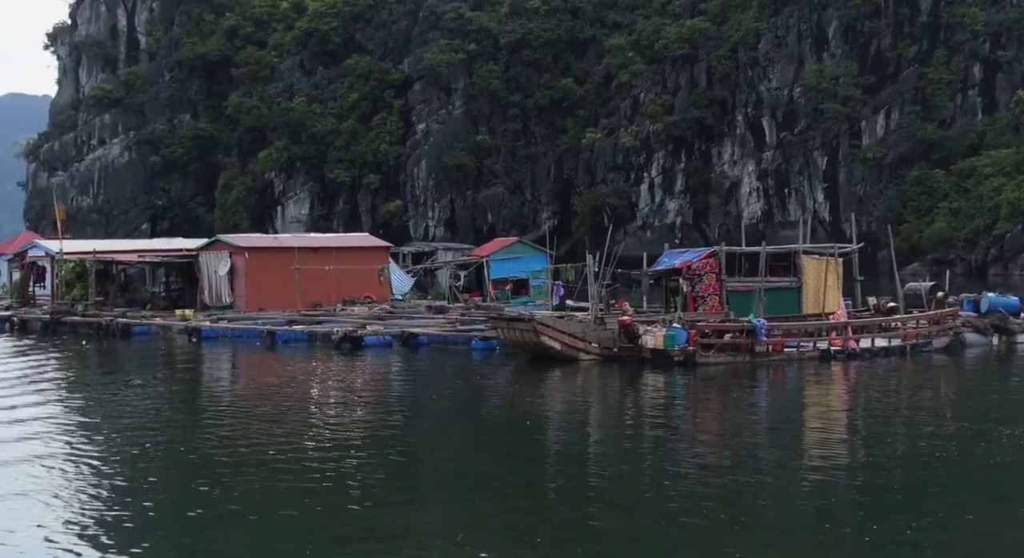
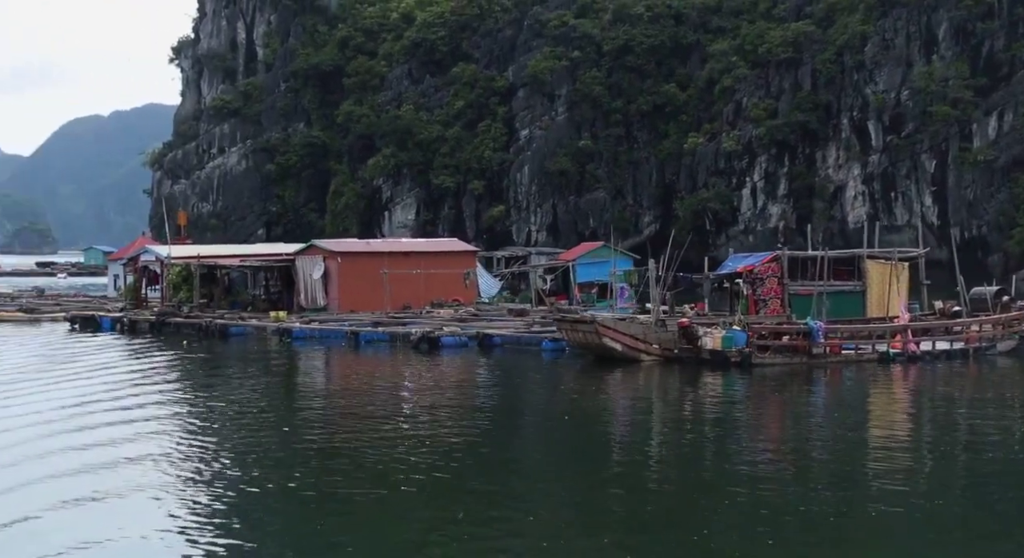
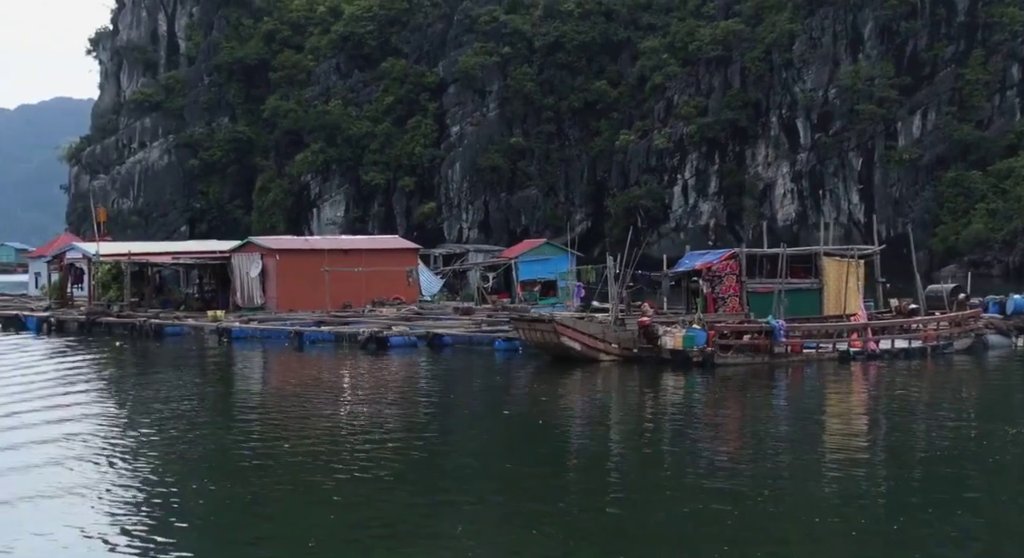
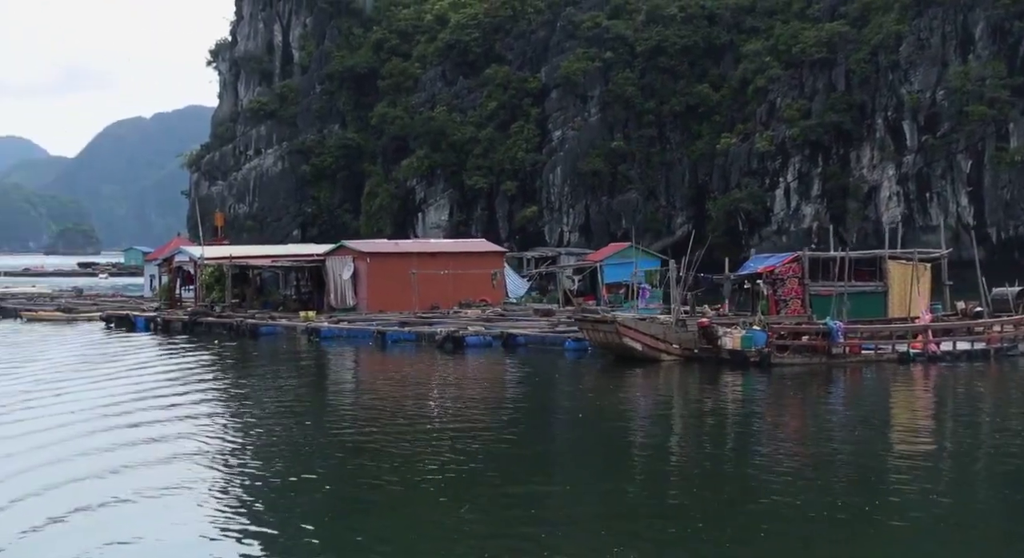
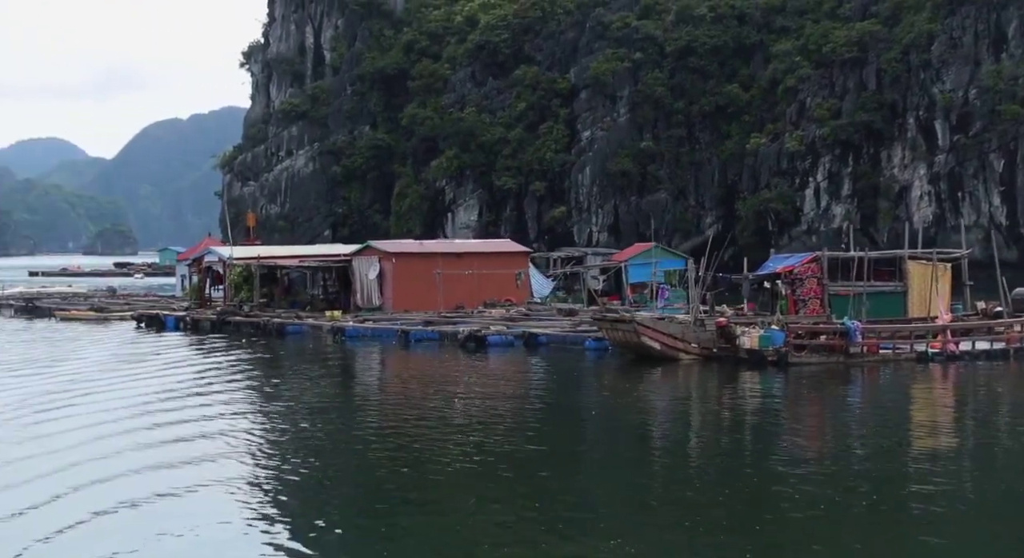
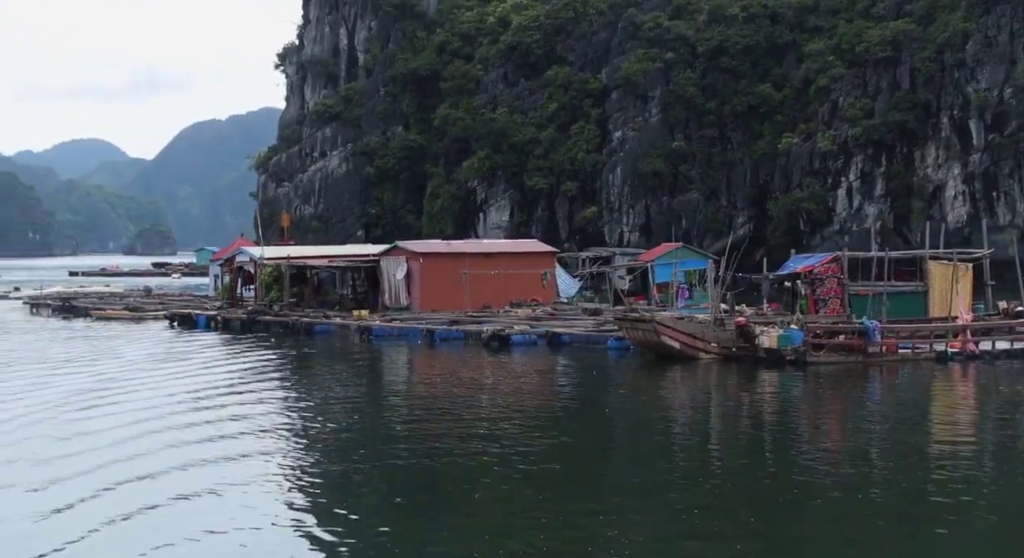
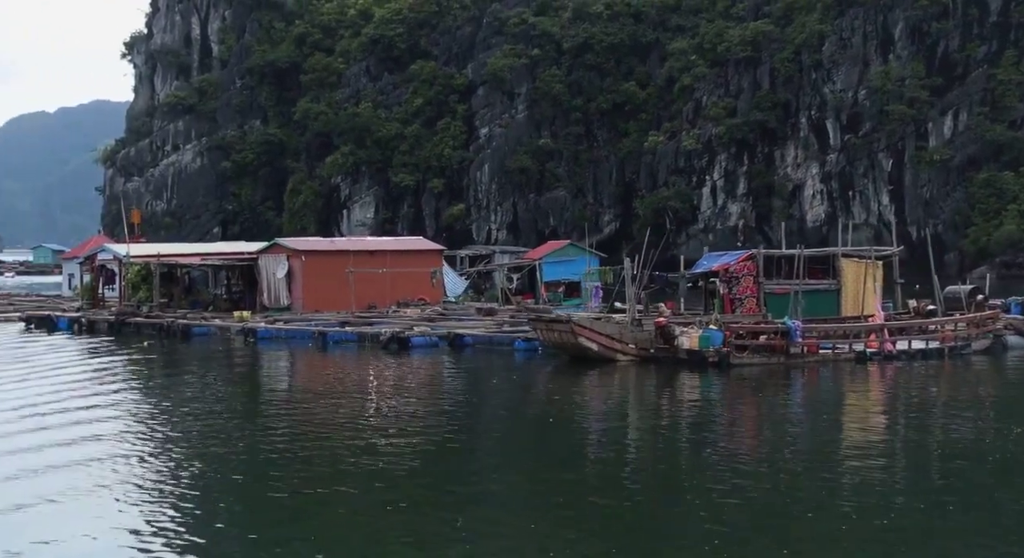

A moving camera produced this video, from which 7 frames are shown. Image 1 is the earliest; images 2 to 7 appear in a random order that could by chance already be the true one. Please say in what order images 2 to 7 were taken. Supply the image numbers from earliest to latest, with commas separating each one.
3, 7, 2, 4, 5, 6
